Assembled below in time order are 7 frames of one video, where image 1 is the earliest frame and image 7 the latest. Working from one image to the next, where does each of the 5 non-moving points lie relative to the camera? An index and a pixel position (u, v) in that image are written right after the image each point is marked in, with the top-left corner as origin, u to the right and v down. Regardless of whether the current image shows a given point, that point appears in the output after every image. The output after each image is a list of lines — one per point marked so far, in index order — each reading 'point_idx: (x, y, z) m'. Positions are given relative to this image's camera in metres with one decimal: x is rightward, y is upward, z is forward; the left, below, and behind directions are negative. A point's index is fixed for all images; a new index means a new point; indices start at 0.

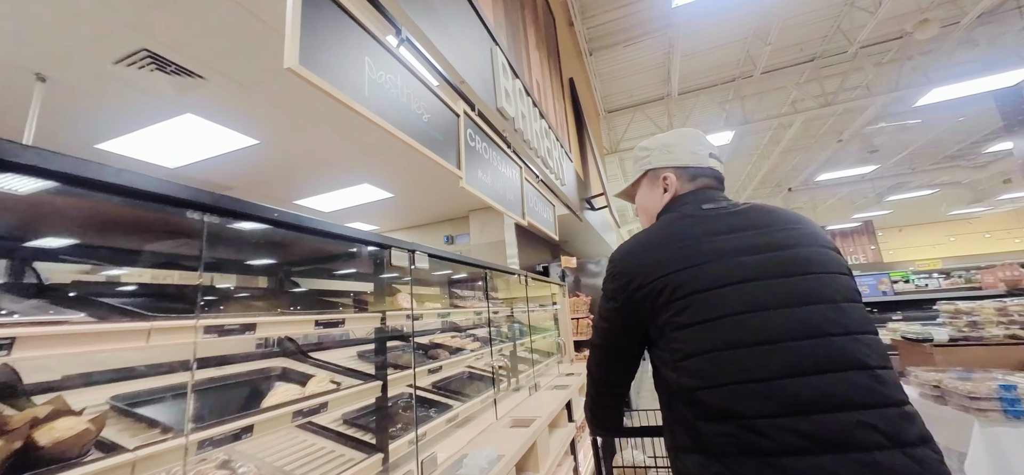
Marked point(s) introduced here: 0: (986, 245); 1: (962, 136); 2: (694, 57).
0: (+17.5, -0.4, +14.9) m
1: (+11.2, +2.6, +10.0) m
2: (+3.2, +3.2, +7.0) m
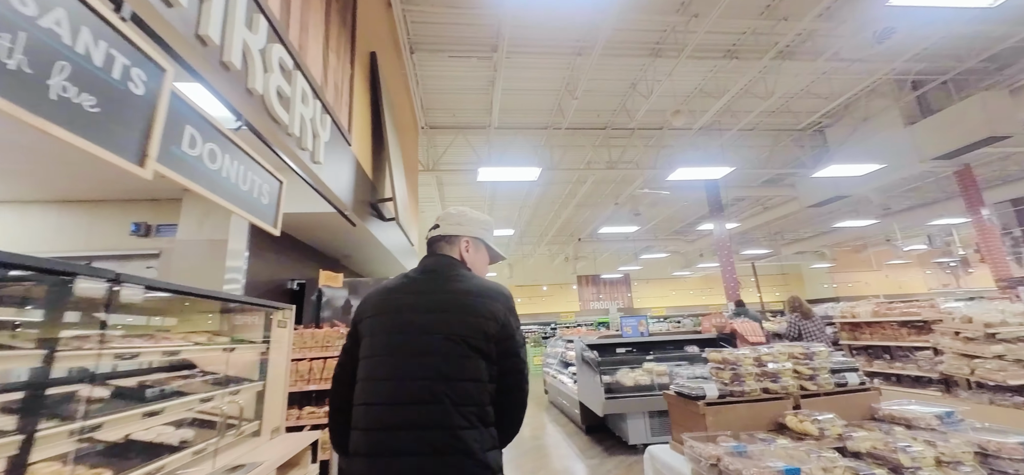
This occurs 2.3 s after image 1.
0: (+9.0, -3.2, +20.1) m
1: (+5.8, +0.8, +13.2) m
2: (+0.1, +2.6, +7.2) m
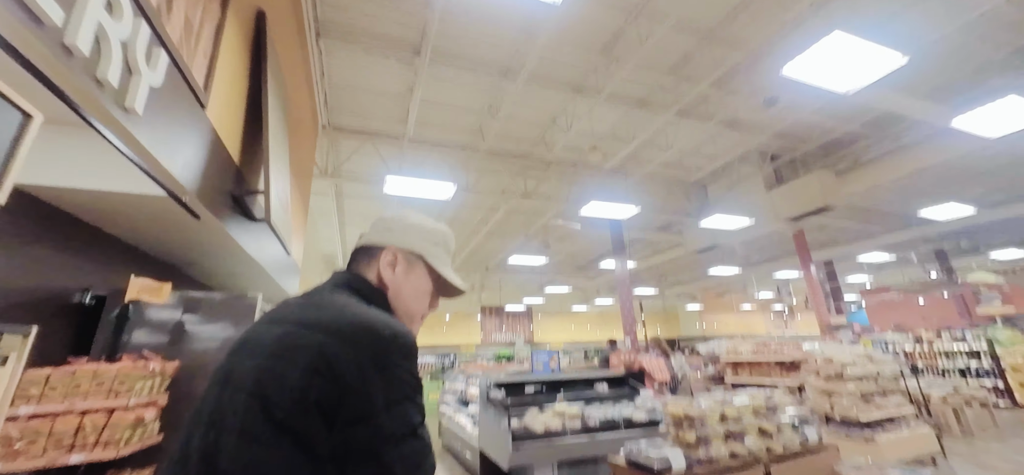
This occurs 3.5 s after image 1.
0: (+3.9, -5.1, +20.8) m
1: (+2.7, -0.5, +13.8) m
2: (-1.3, +2.2, +6.7) m
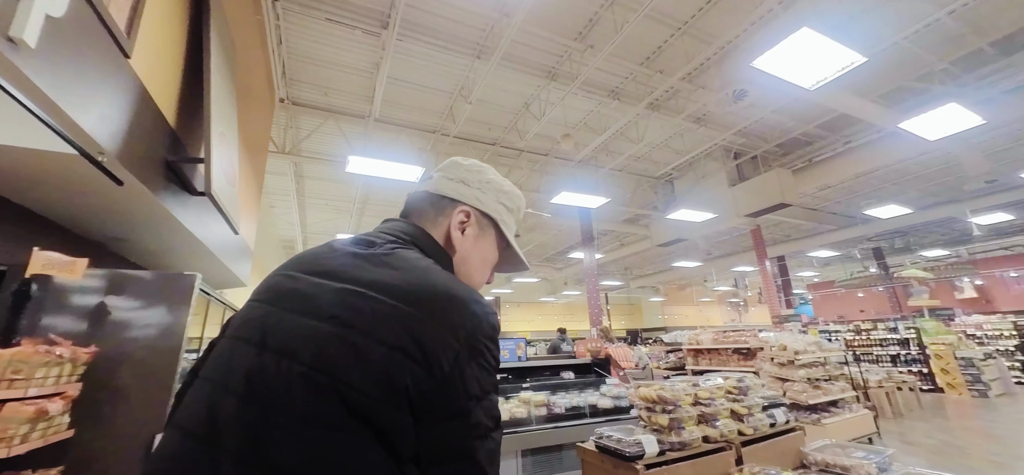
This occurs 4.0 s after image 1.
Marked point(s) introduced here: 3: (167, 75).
0: (+2.2, -4.7, +21.0) m
1: (+1.6, -0.1, +13.8) m
2: (-1.8, +2.5, +6.4) m
3: (-1.9, +0.9, +2.2) m
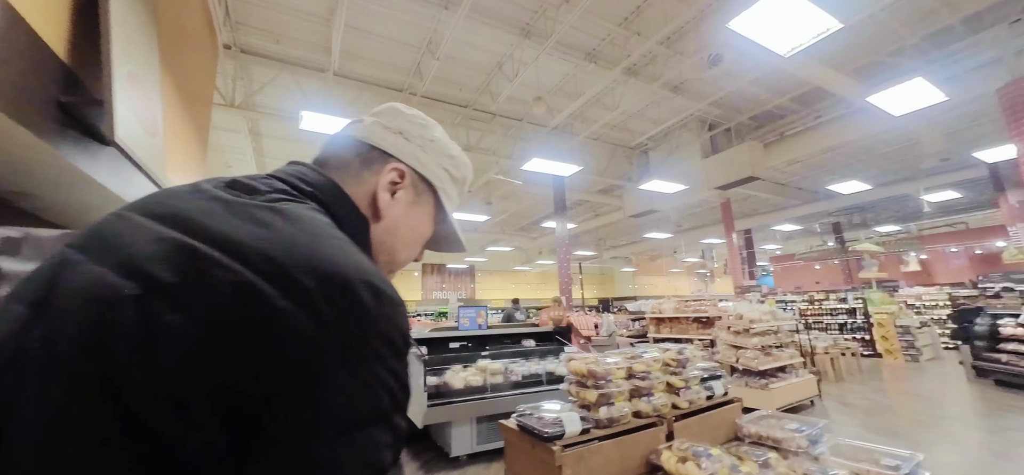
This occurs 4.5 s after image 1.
0: (+0.8, -3.0, +21.3) m
1: (+0.7, +1.0, +13.7) m
2: (-2.2, +3.0, +6.0) m
3: (-2.1, +1.1, +1.8) m
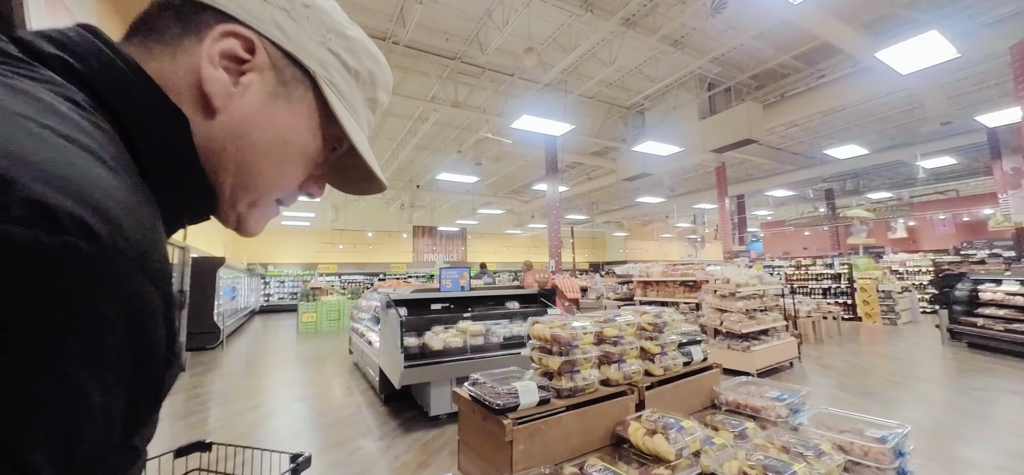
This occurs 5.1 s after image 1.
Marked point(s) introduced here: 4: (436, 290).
0: (+0.3, -1.0, +21.3) m
1: (+0.4, +2.2, +13.4) m
2: (-2.4, +3.6, +5.5) m
3: (-2.2, +1.3, +1.5) m
4: (-0.8, -0.5, +3.9) m
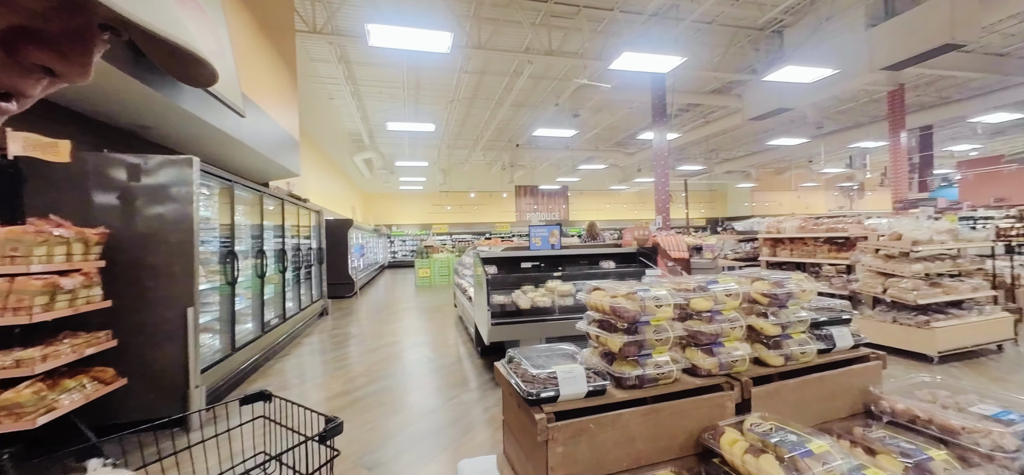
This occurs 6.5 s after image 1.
0: (+5.9, +1.3, +20.2) m
1: (+3.7, +3.6, +12.3) m
2: (-1.1, +4.1, +5.3) m
3: (-2.0, +1.5, +1.7) m
4: (+0.2, -0.1, +3.8) m
